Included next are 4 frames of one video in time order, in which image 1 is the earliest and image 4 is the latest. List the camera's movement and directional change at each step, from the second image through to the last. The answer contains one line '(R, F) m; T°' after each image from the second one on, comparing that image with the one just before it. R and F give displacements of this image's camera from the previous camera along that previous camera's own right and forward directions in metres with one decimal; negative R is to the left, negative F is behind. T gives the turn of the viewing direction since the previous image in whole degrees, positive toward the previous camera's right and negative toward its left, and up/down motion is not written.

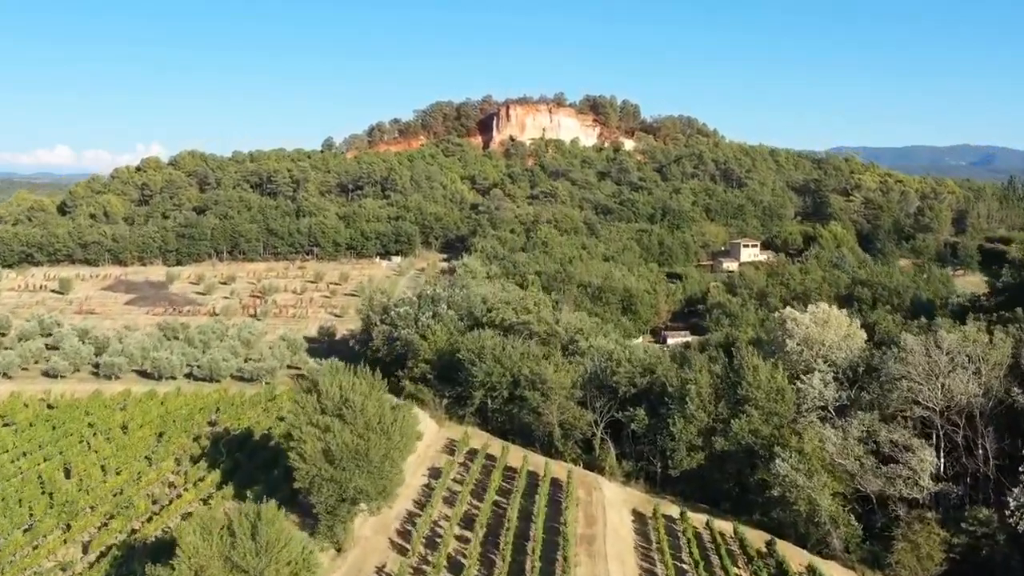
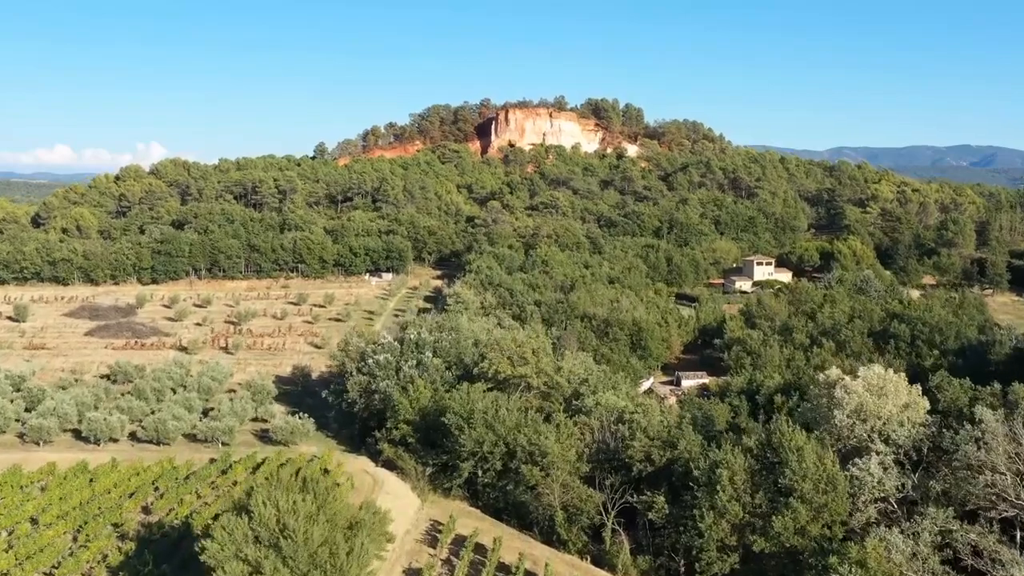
(+0.2, +4.6) m; 0°
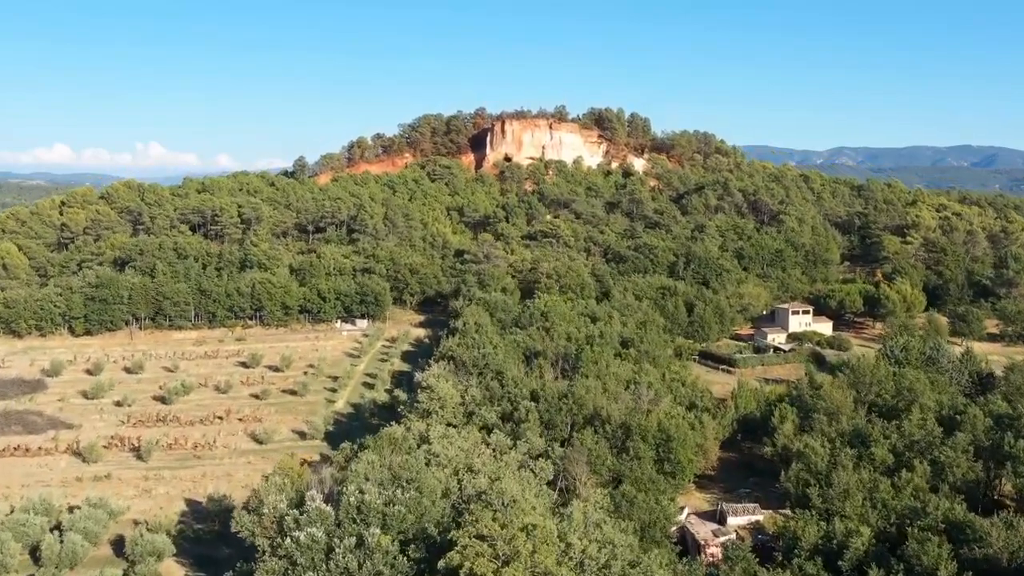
(+0.5, +9.8) m; 0°
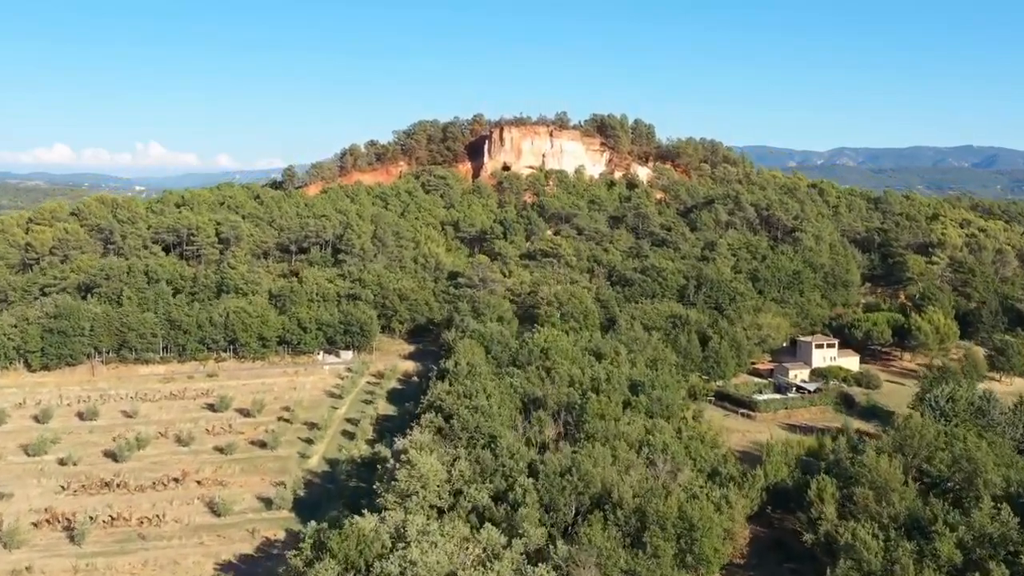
(+0.2, +5.0) m; 0°
